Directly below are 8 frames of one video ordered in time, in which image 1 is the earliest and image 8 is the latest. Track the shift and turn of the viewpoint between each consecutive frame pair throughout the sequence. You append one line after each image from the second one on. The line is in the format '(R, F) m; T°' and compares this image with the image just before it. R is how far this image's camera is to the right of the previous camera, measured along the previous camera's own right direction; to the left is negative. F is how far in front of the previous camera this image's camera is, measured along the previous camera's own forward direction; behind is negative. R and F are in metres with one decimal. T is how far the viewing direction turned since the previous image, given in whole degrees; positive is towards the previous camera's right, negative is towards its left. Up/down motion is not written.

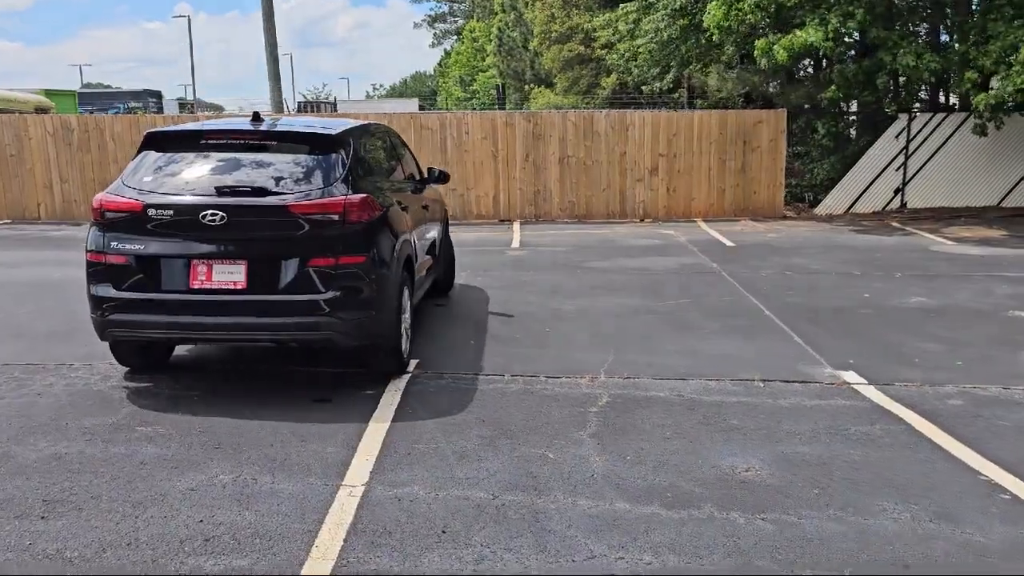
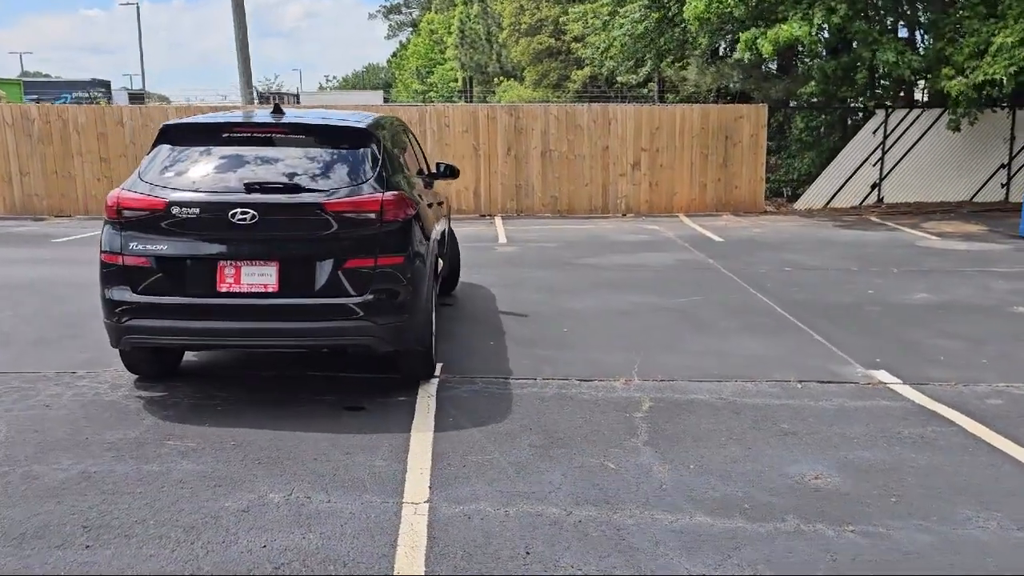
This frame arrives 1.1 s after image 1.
(-0.5, +0.2) m; +3°
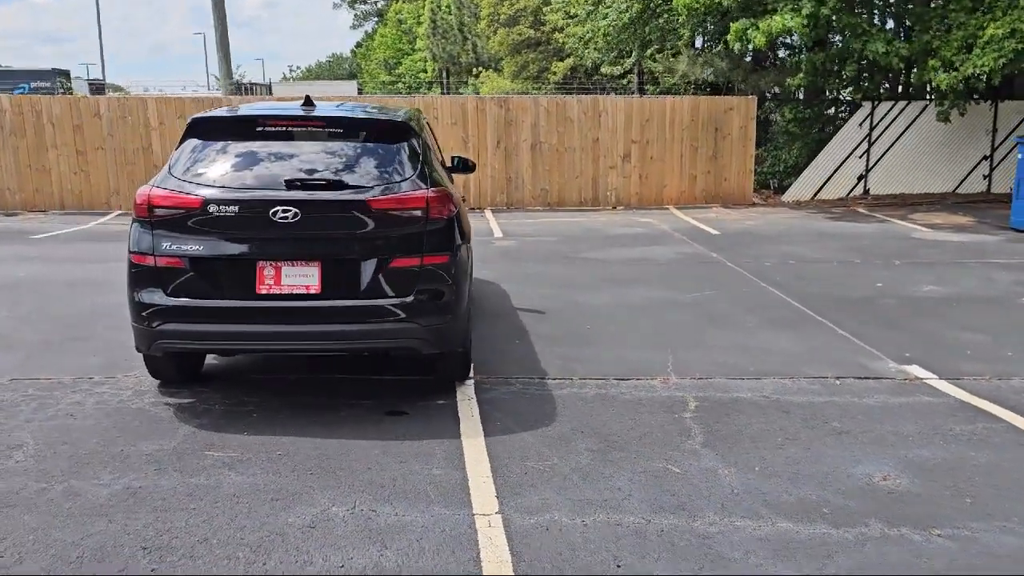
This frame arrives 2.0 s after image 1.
(-0.5, +0.2) m; +2°
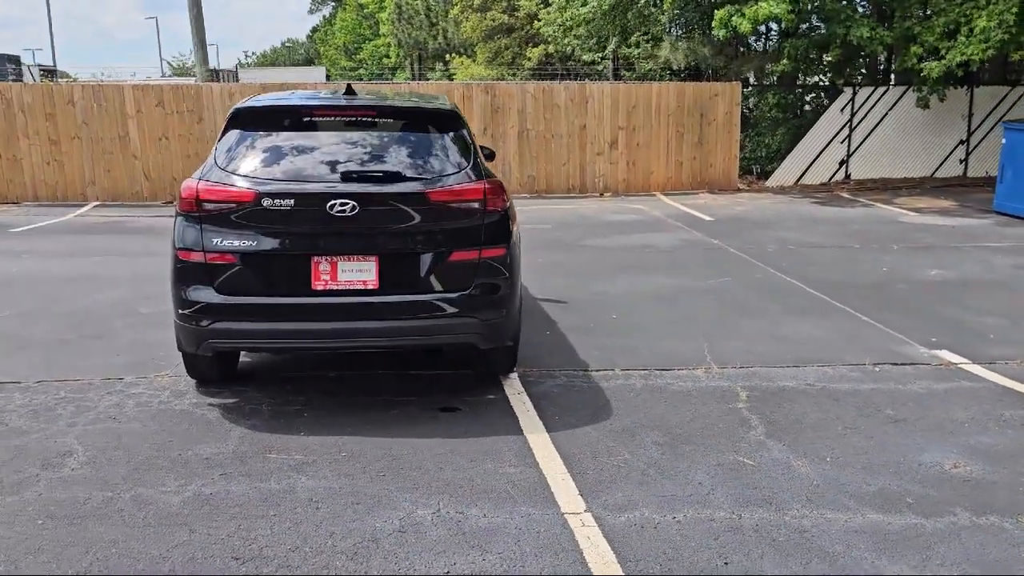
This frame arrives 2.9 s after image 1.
(-0.5, +0.1) m; +3°
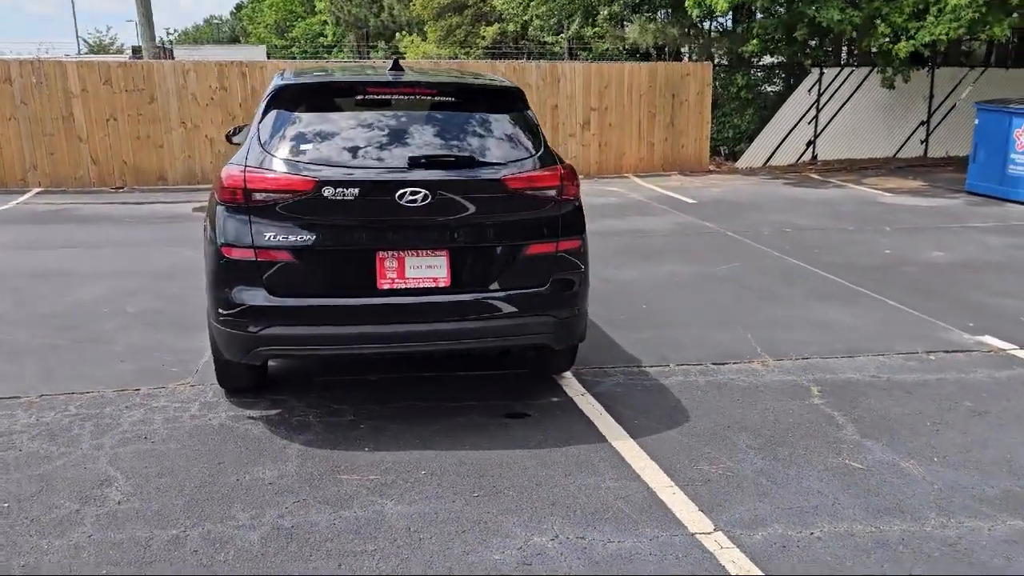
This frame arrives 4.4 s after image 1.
(-0.7, +0.4) m; +5°
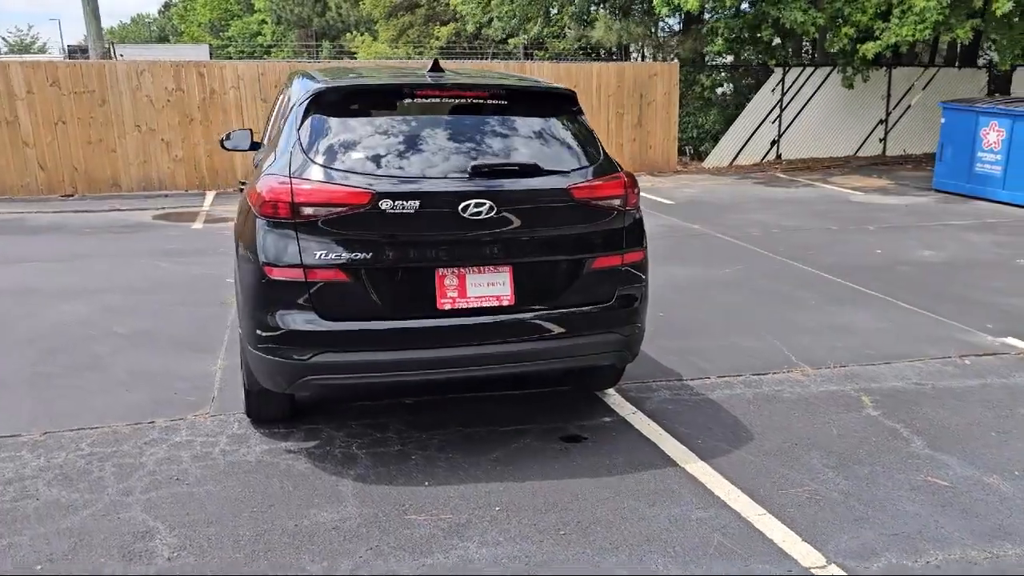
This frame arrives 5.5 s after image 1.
(-0.5, +0.3) m; +4°
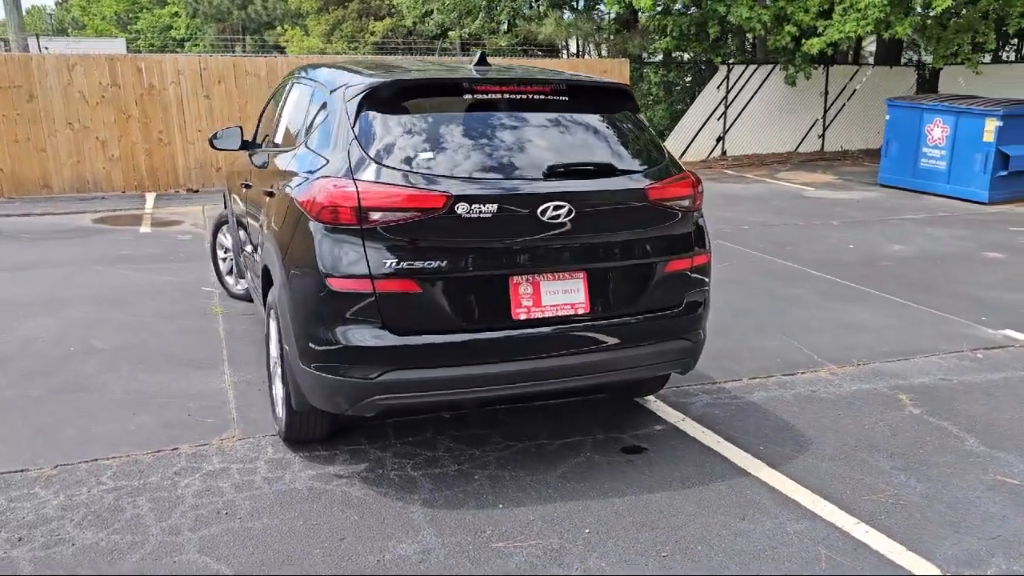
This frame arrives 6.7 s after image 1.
(-0.6, +0.2) m; +5°
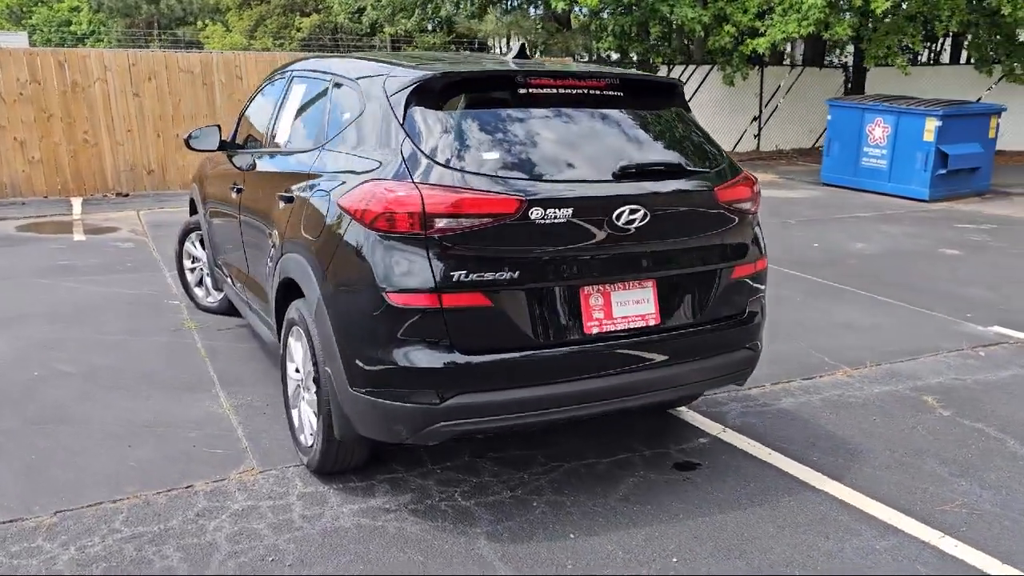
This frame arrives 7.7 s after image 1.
(-0.5, +0.3) m; +6°
